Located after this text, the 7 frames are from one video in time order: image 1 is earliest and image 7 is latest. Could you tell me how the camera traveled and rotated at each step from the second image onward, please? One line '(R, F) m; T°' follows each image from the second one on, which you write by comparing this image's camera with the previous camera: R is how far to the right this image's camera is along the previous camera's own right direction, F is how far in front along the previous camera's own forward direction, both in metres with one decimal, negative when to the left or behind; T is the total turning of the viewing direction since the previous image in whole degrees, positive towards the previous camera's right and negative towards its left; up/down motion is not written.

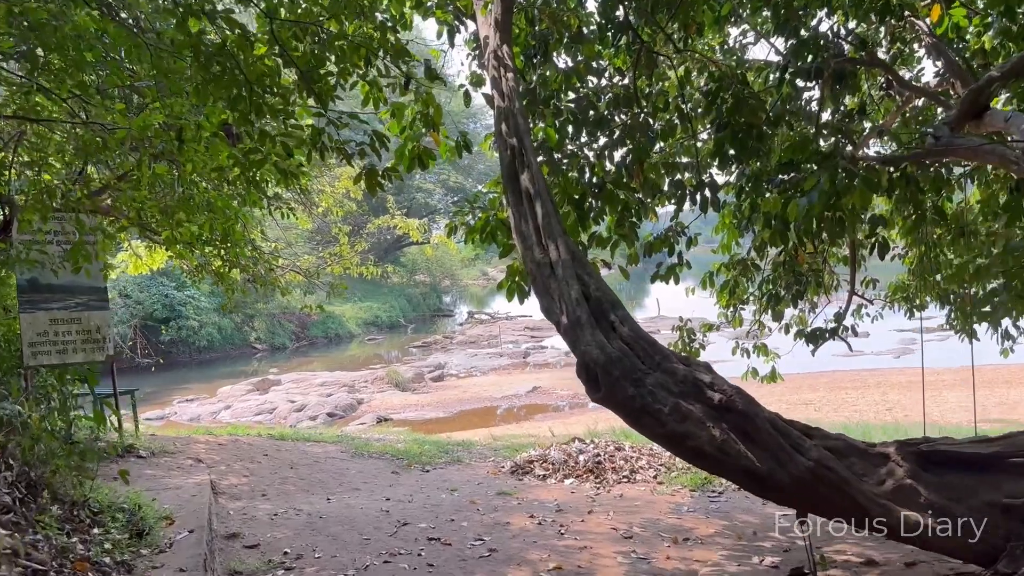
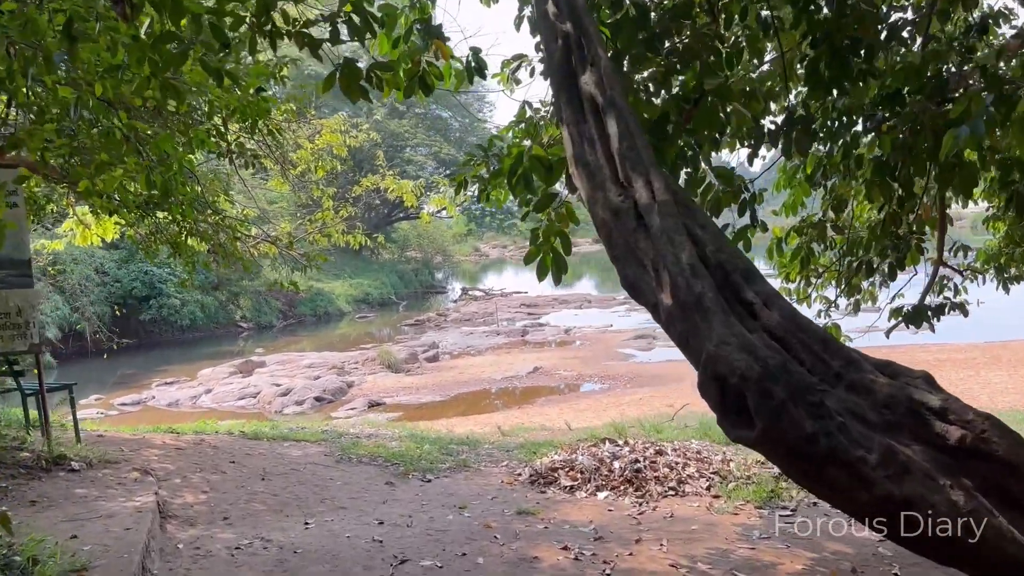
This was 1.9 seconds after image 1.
(-0.2, +1.4) m; +1°
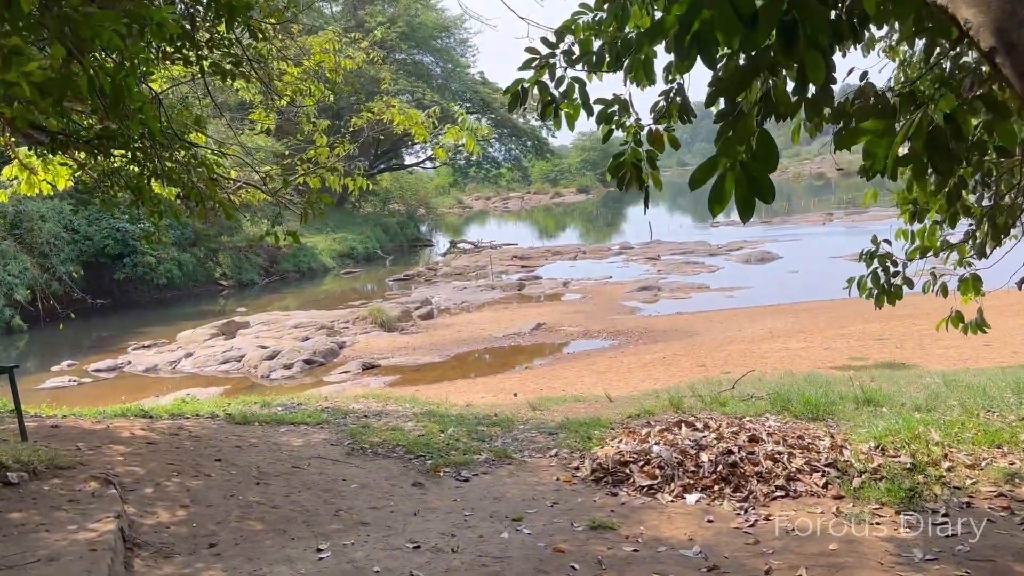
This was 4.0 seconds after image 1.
(-0.5, +1.4) m; +1°
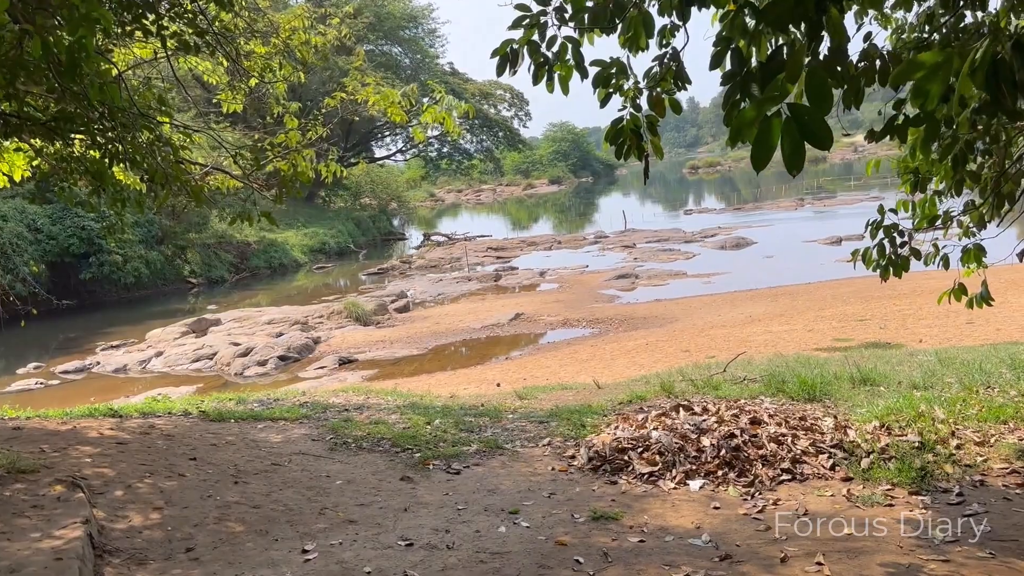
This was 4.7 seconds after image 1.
(-0.1, +0.2) m; +2°
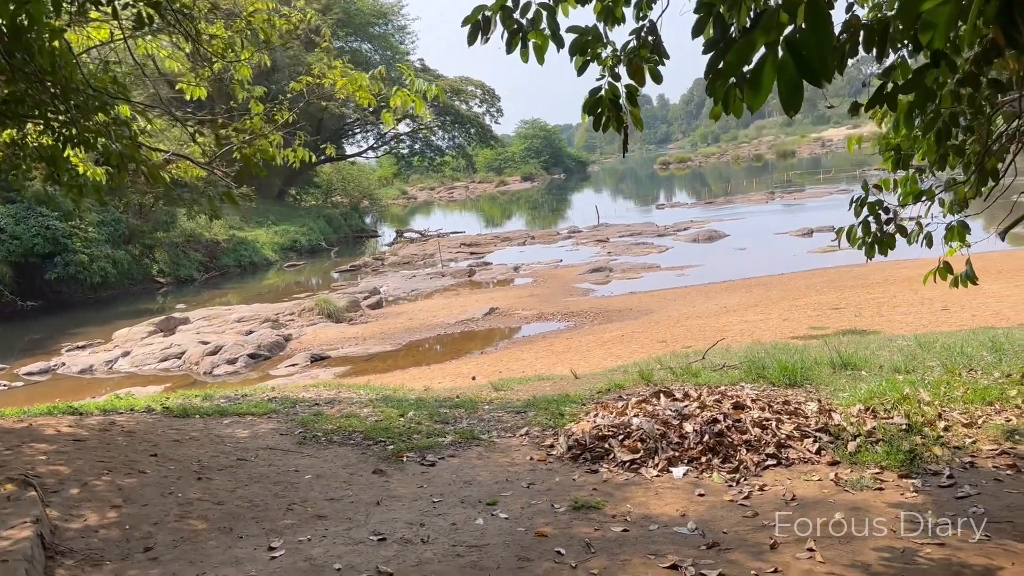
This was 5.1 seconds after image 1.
(0.0, +0.2) m; +2°
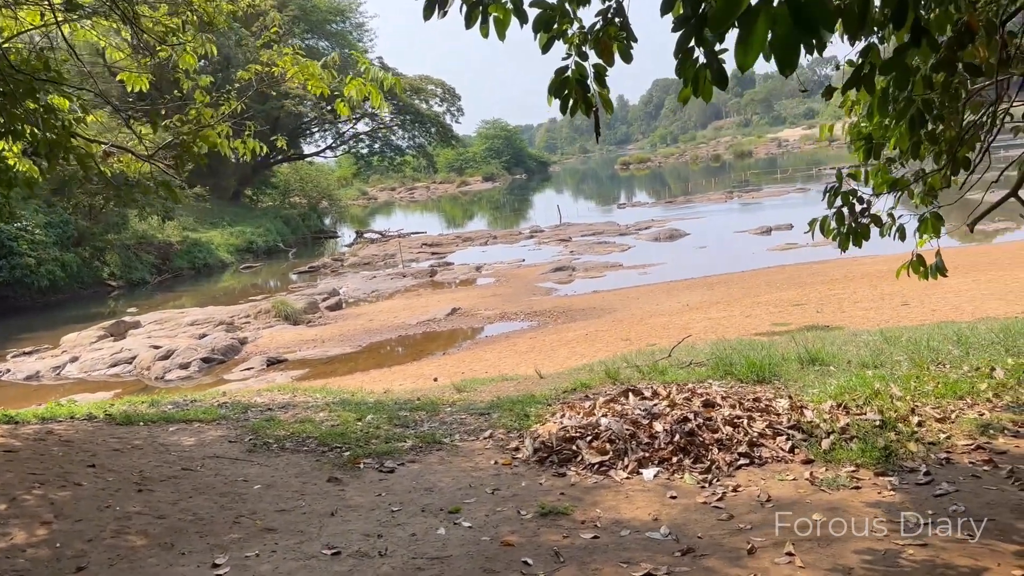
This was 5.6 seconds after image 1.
(0.0, +0.2) m; +3°
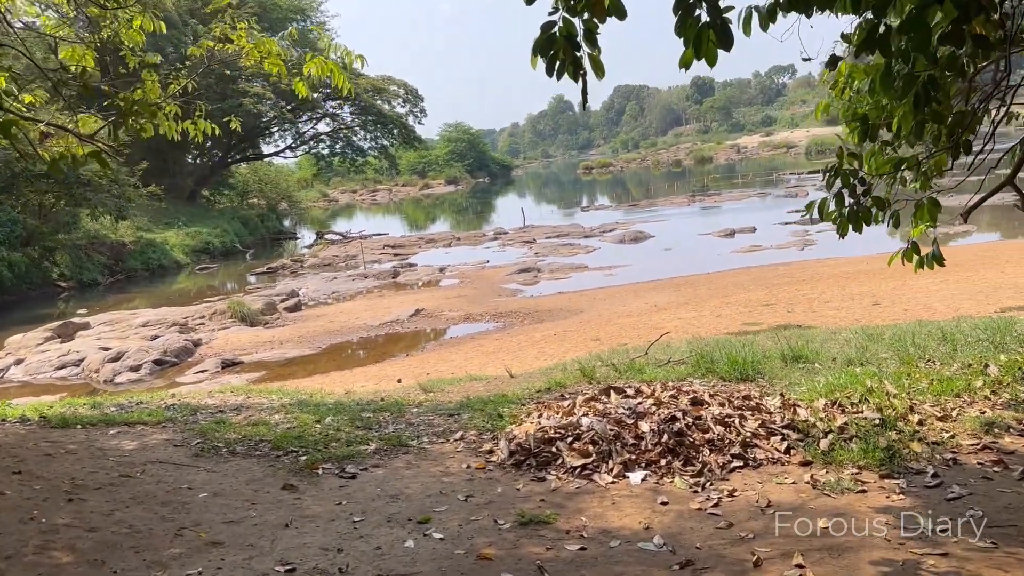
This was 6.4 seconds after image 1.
(-0.1, +0.4) m; +3°
